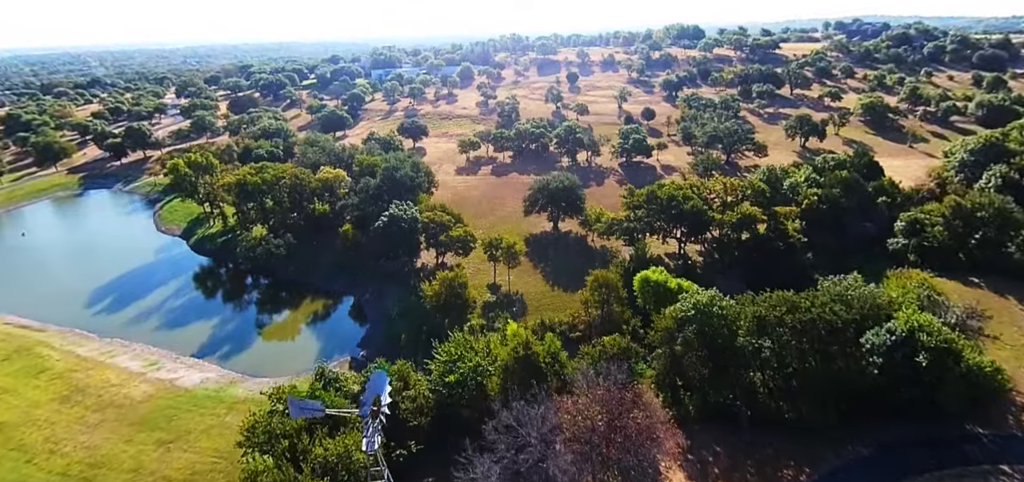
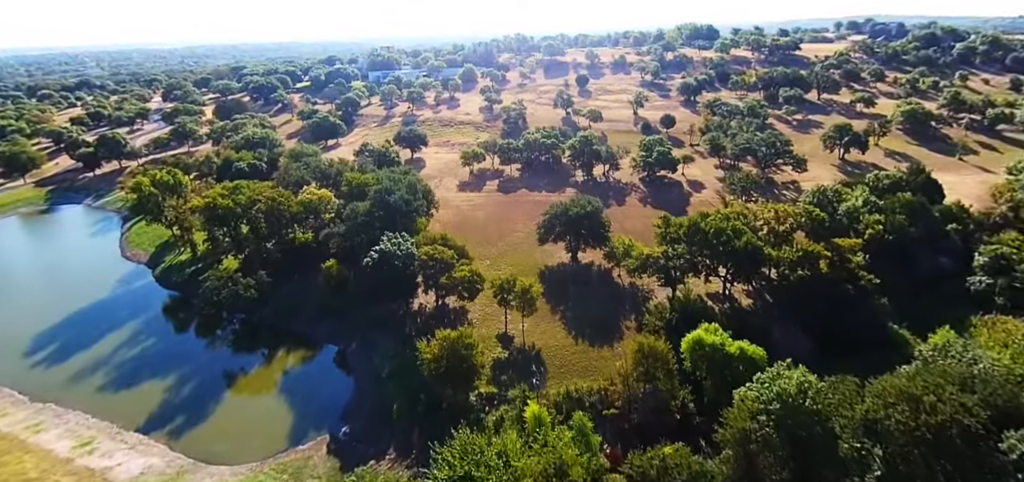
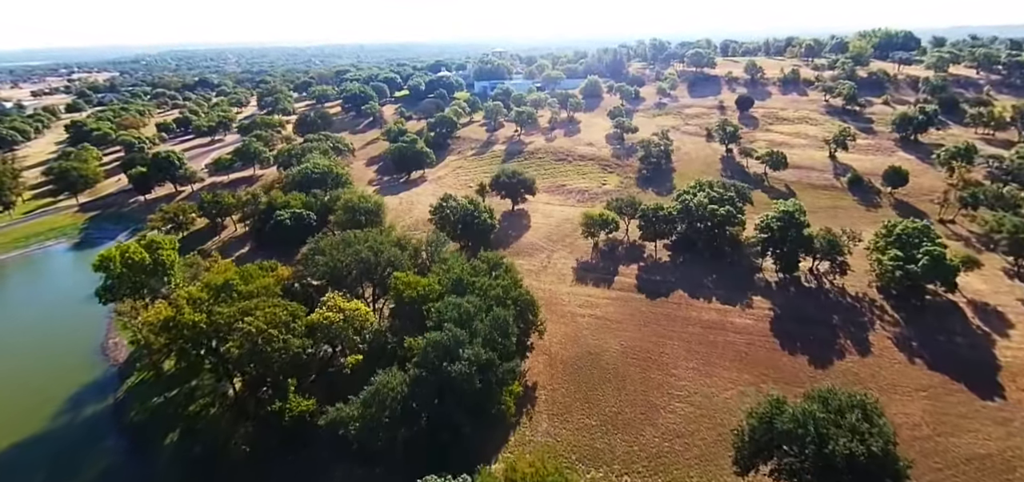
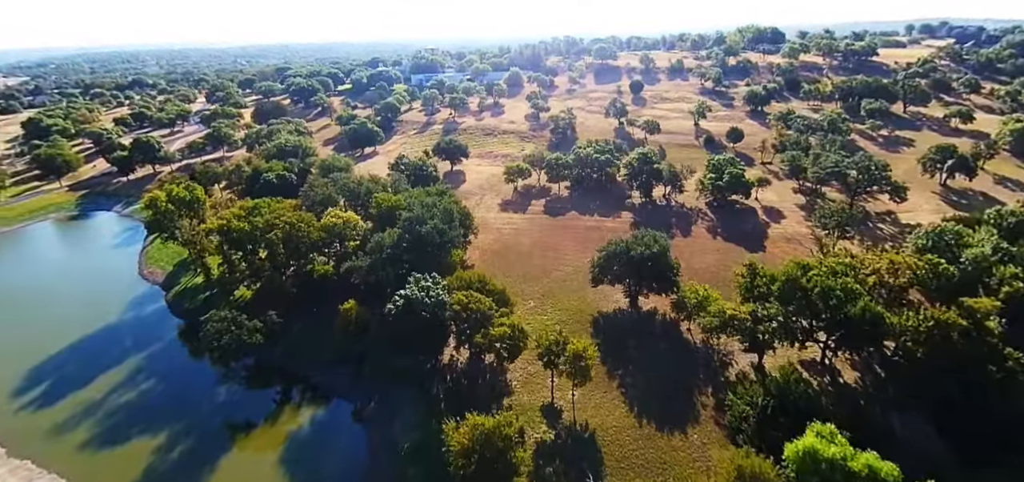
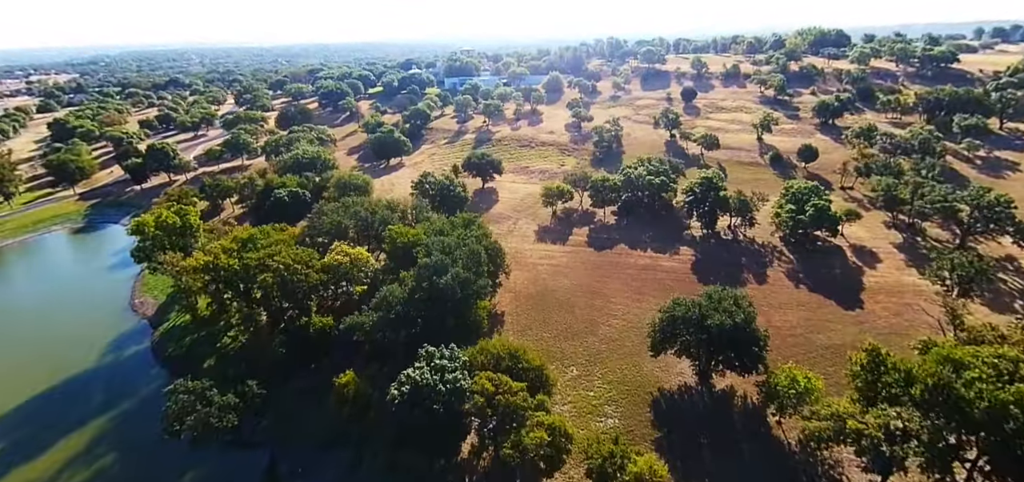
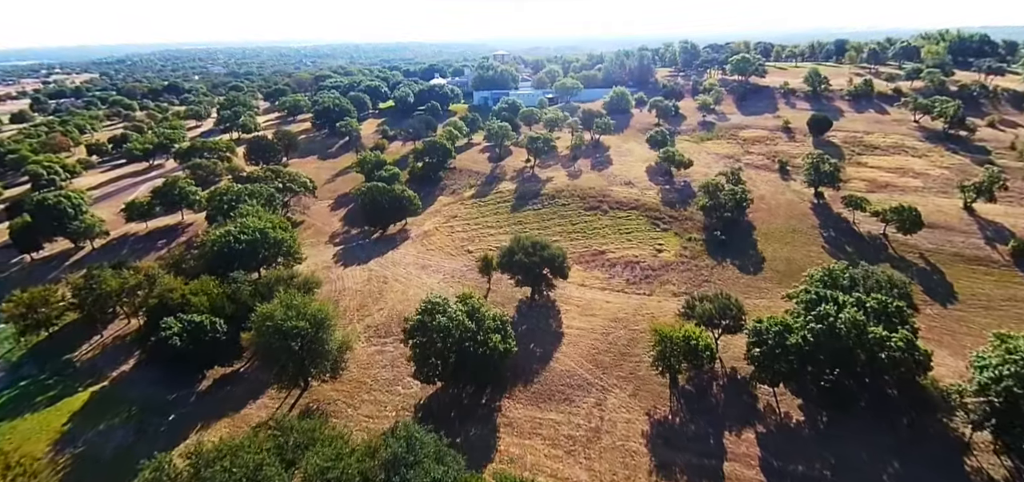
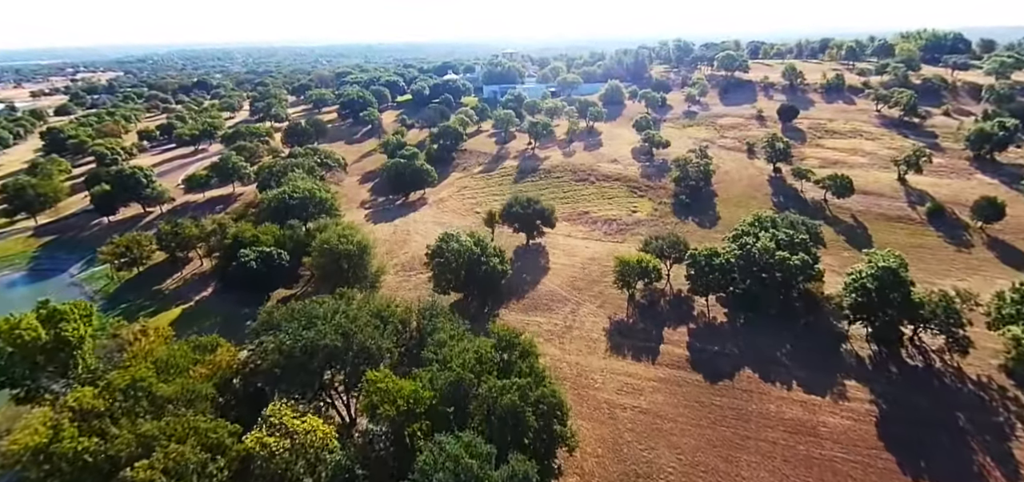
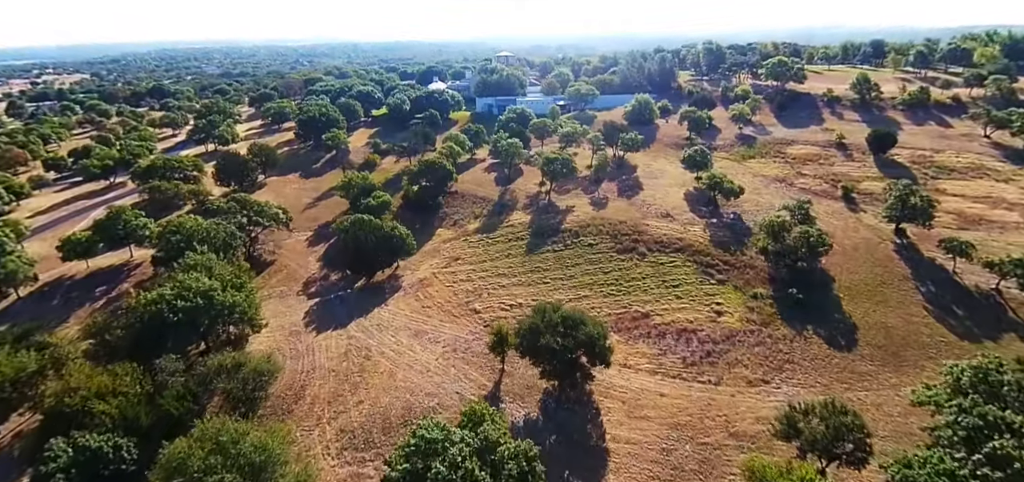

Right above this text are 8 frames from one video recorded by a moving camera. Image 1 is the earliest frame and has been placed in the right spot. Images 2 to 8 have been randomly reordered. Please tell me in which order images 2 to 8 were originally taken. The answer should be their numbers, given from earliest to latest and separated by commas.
2, 4, 5, 3, 7, 6, 8
